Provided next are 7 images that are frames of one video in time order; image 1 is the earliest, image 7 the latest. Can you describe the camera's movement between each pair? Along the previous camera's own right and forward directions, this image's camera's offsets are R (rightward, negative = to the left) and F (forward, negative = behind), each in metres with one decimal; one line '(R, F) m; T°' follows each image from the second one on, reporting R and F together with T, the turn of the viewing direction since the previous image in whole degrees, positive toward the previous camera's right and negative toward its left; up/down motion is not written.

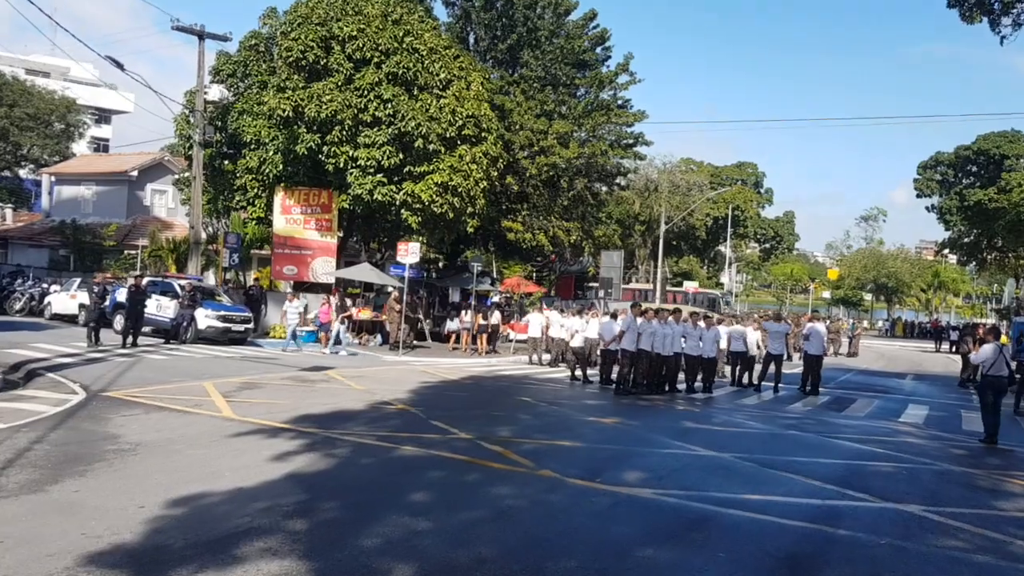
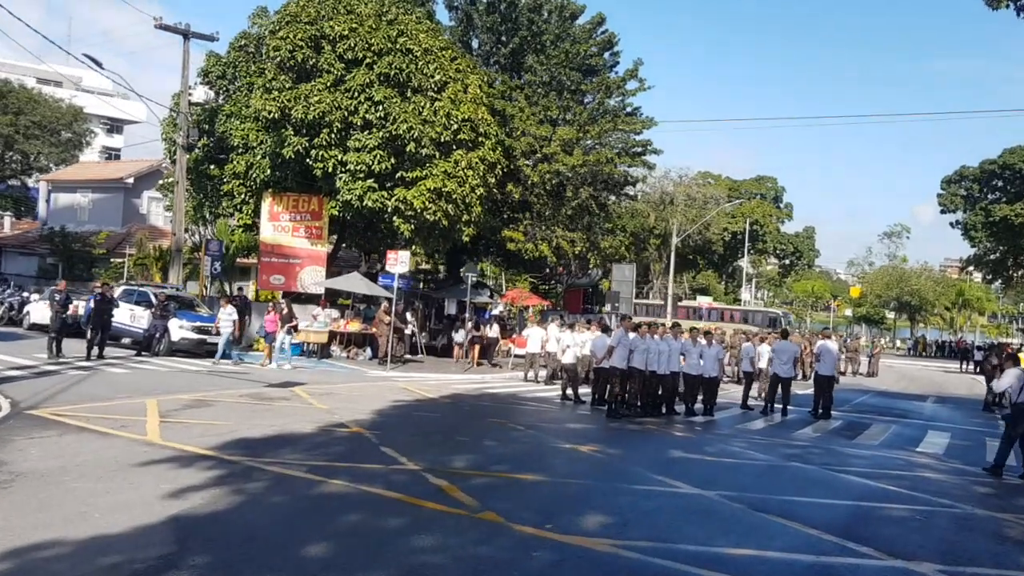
(+0.7, +1.5) m; -1°
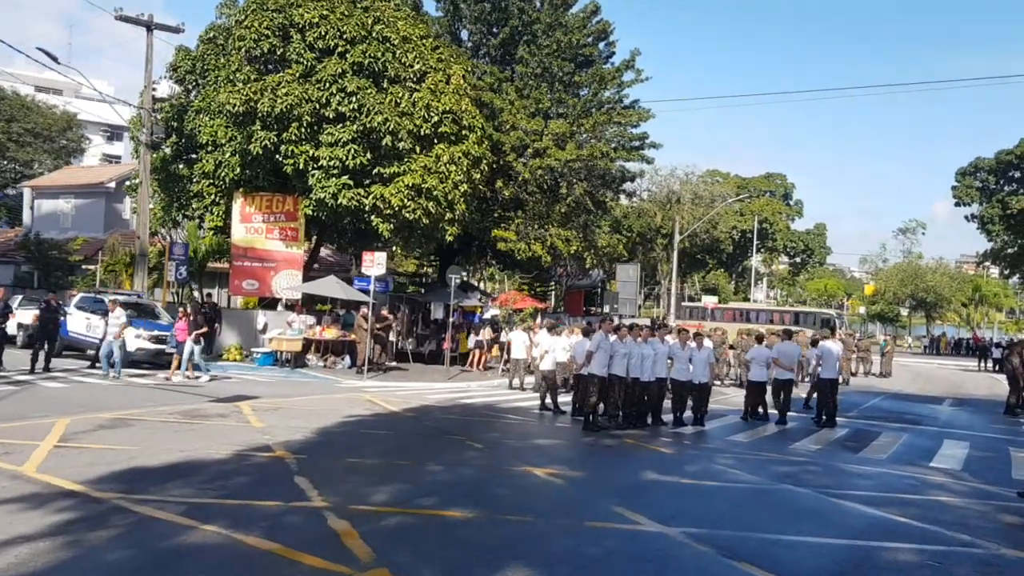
(+0.8, +1.7) m; -1°
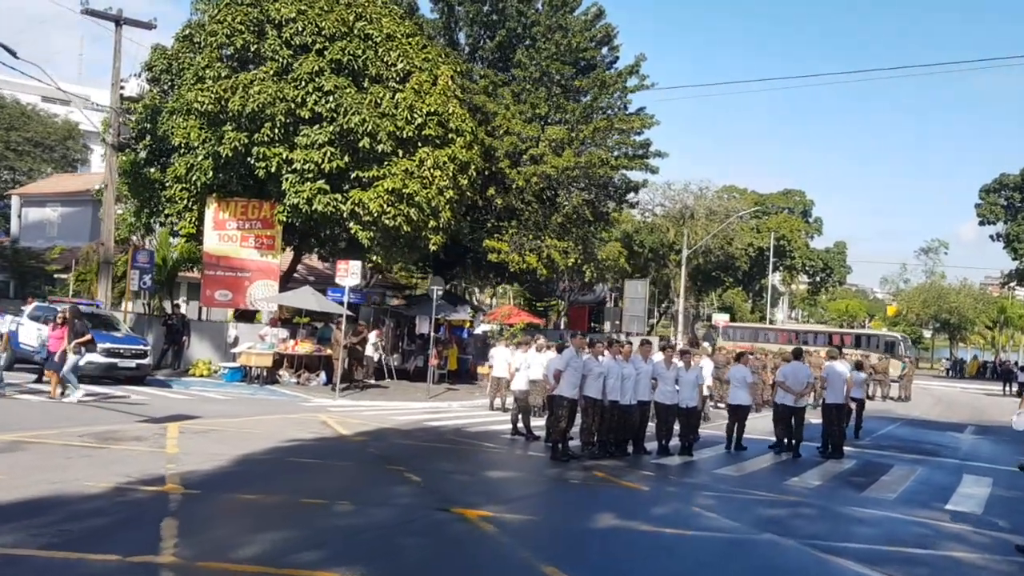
(+0.8, +1.7) m; -1°
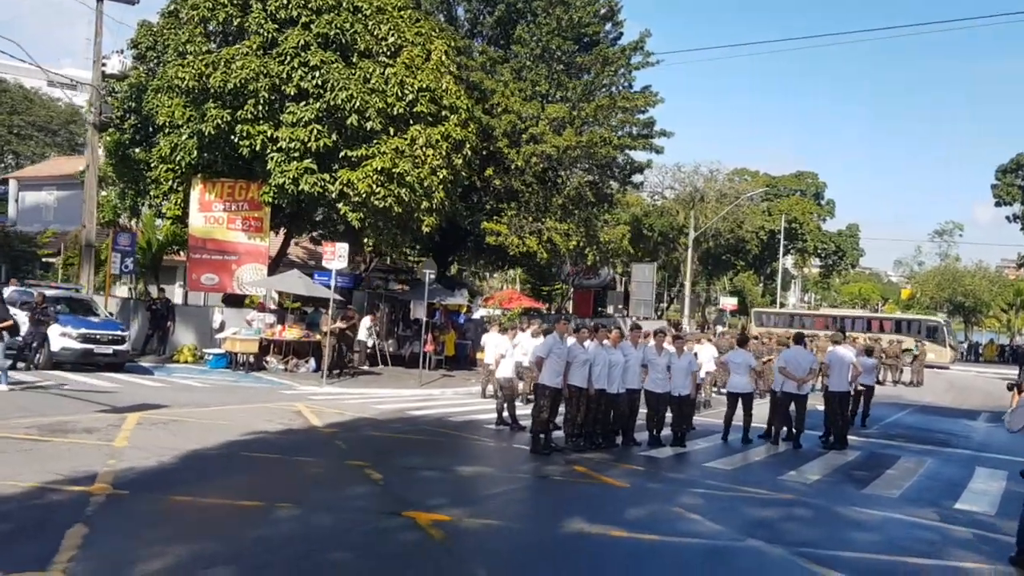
(+0.5, +0.9) m; -1°
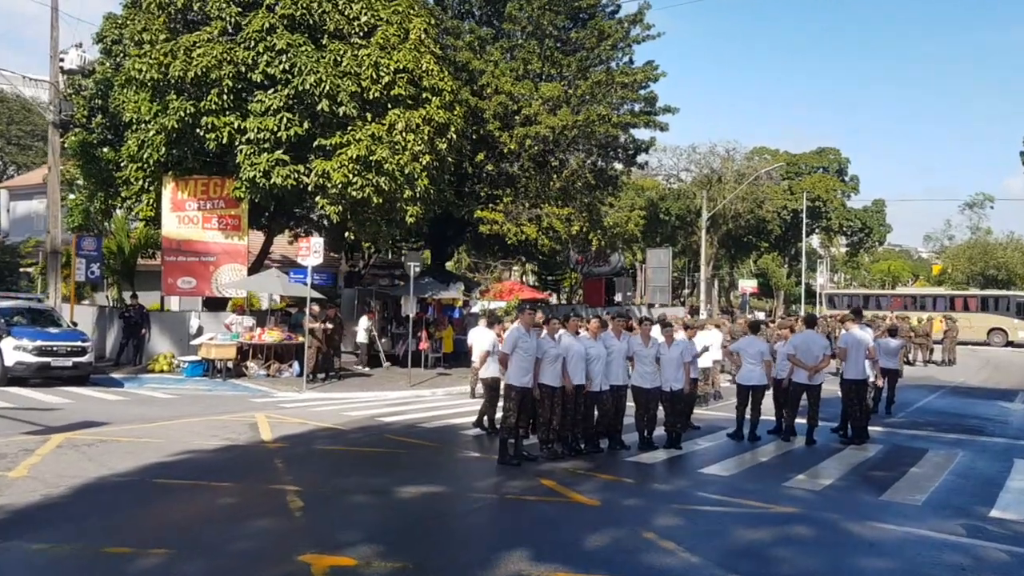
(+0.8, +1.6) m; -2°
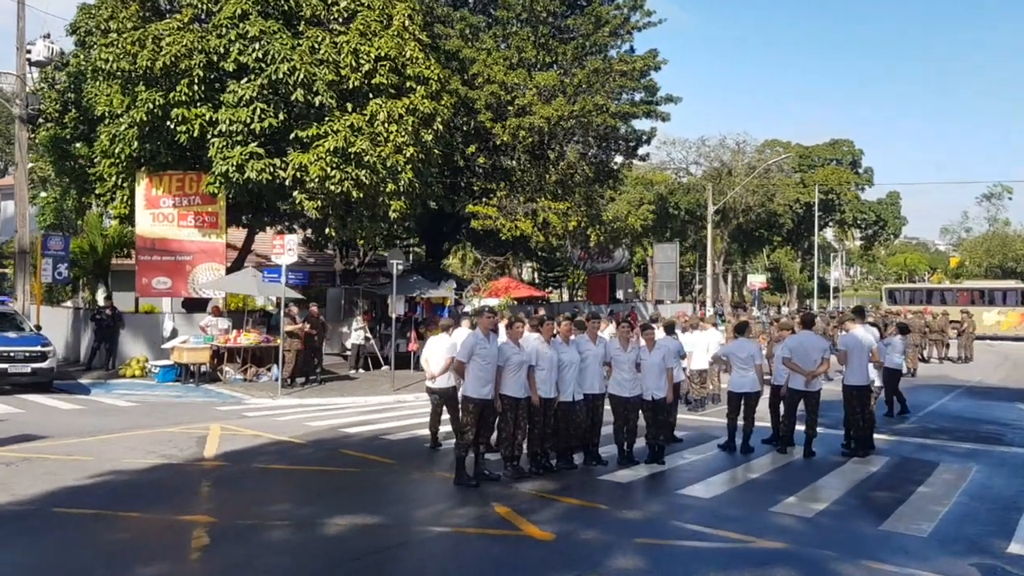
(+0.6, +1.1) m; -1°
